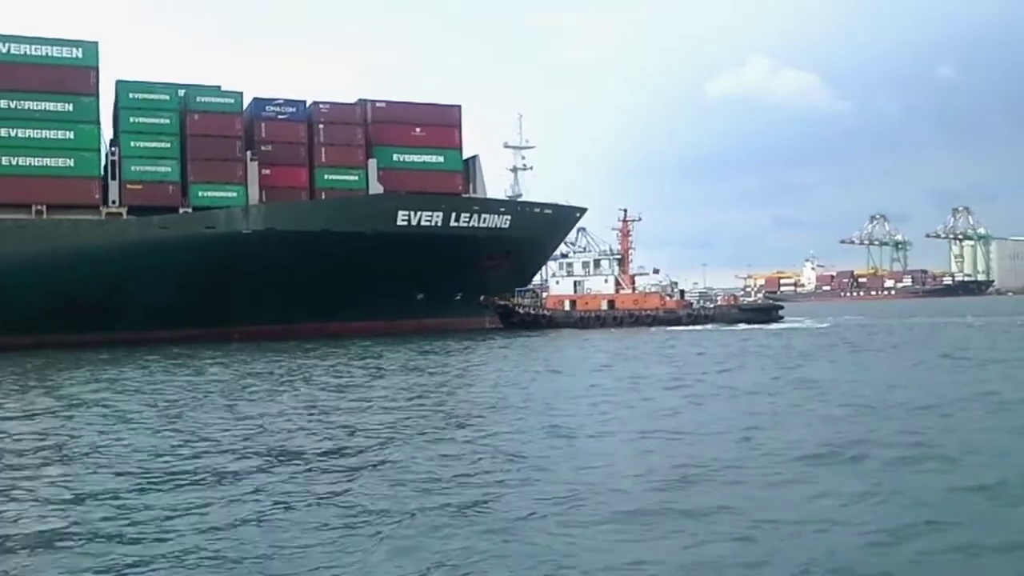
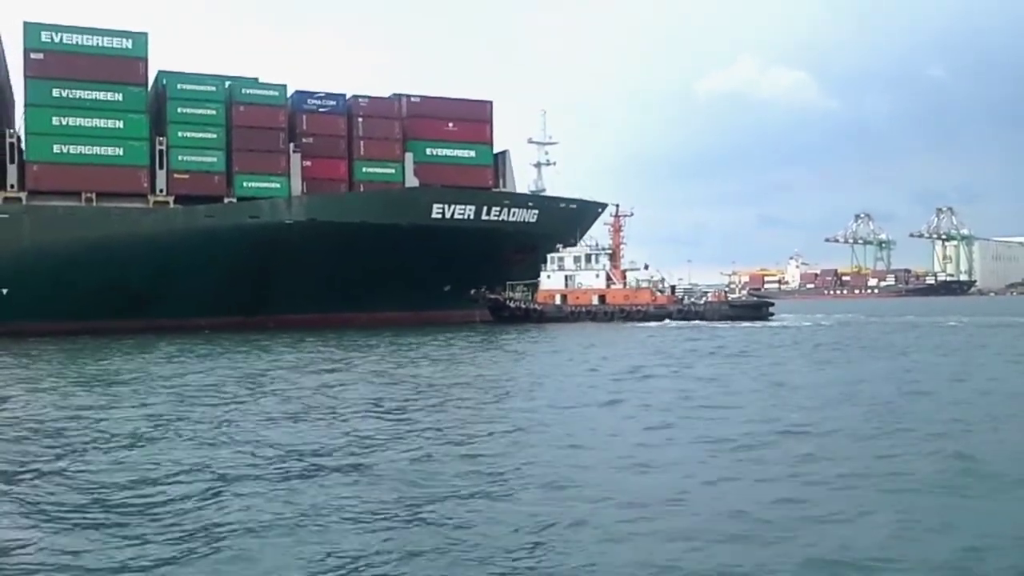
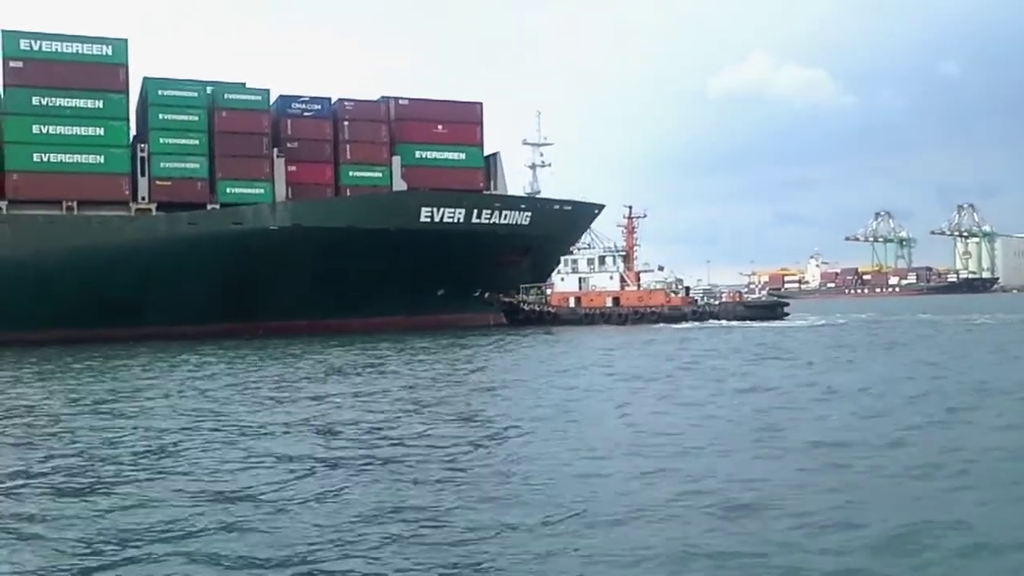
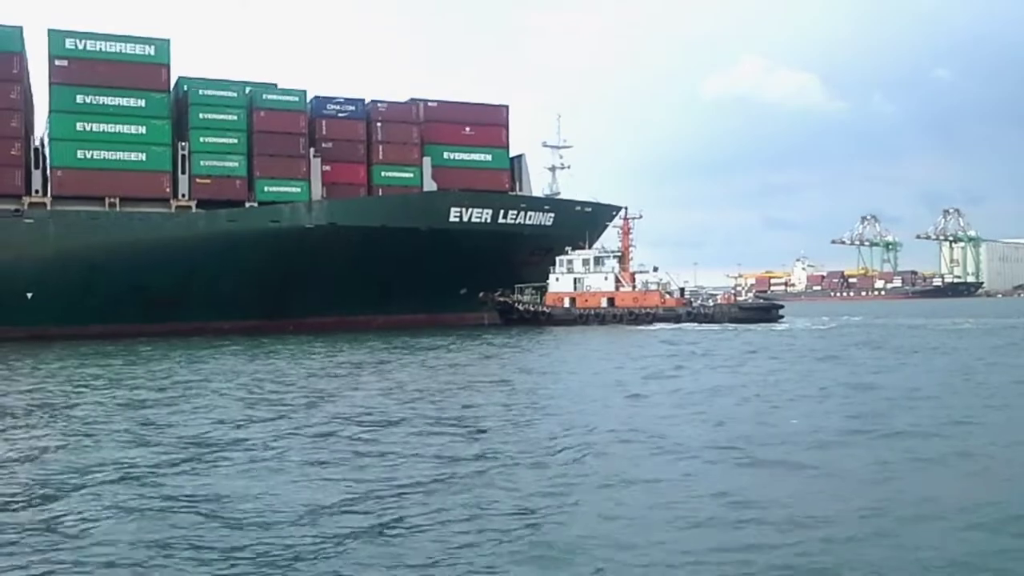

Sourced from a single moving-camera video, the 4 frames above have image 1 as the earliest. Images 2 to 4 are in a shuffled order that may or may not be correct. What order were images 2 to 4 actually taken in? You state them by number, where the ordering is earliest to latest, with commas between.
3, 2, 4
